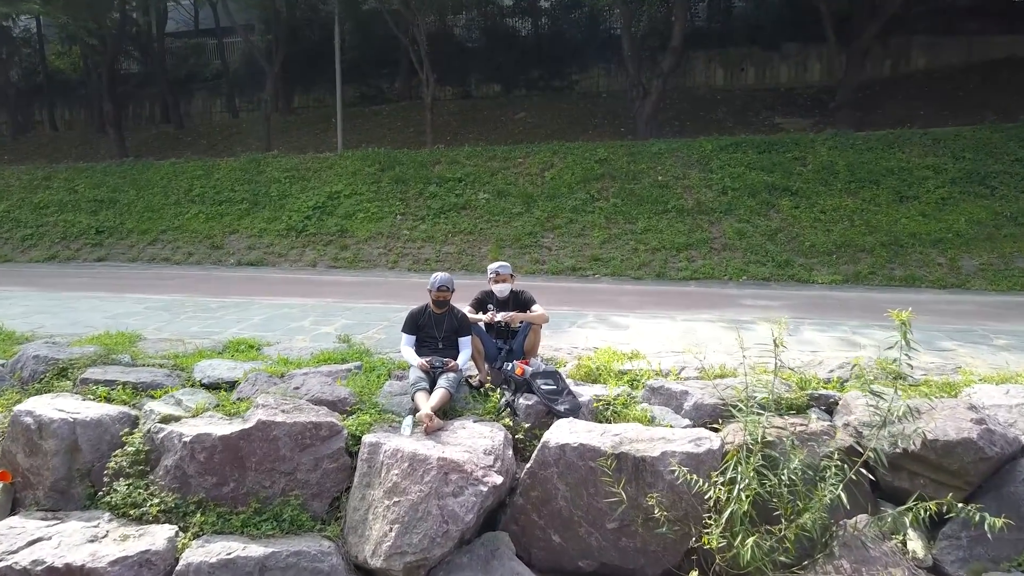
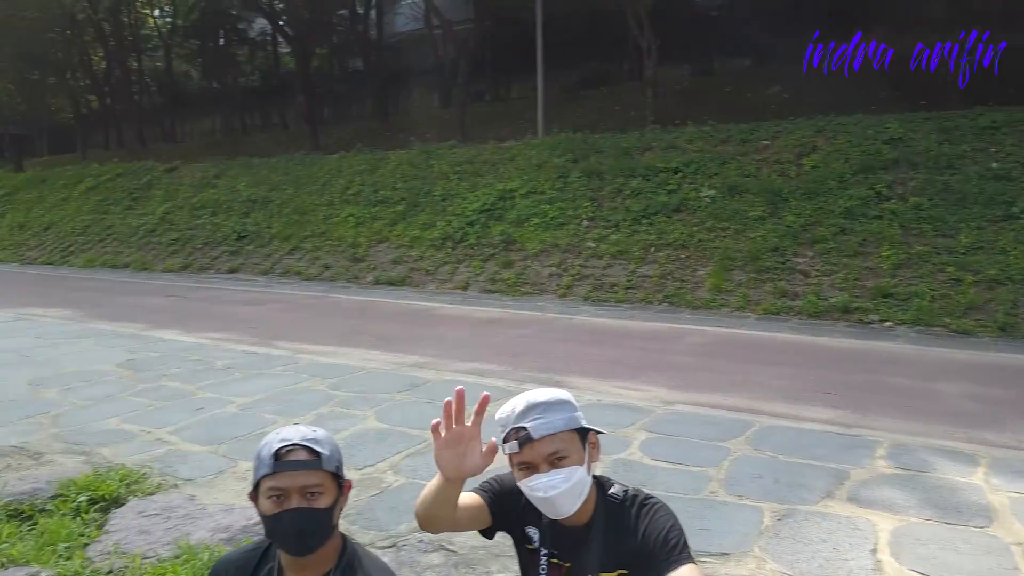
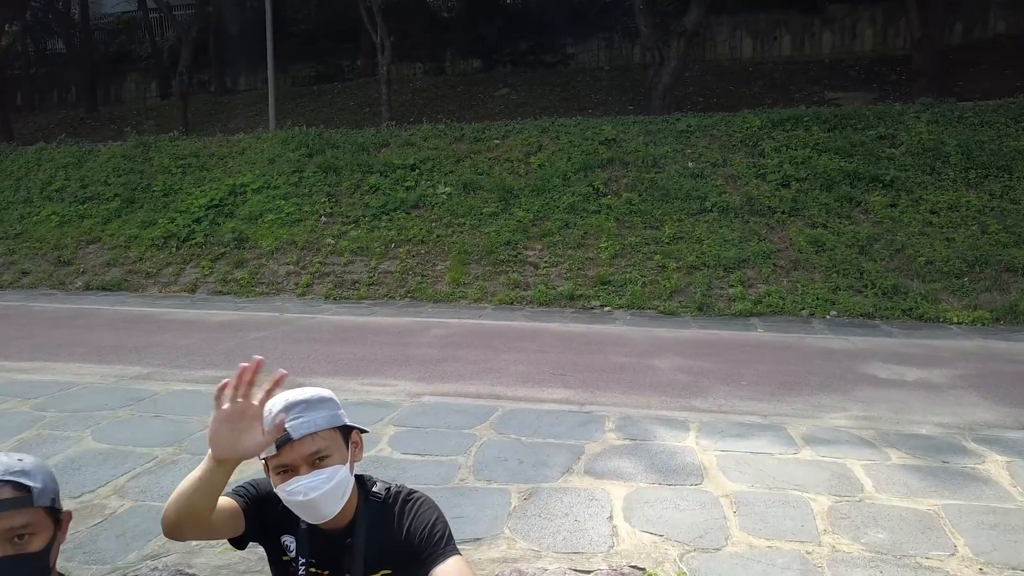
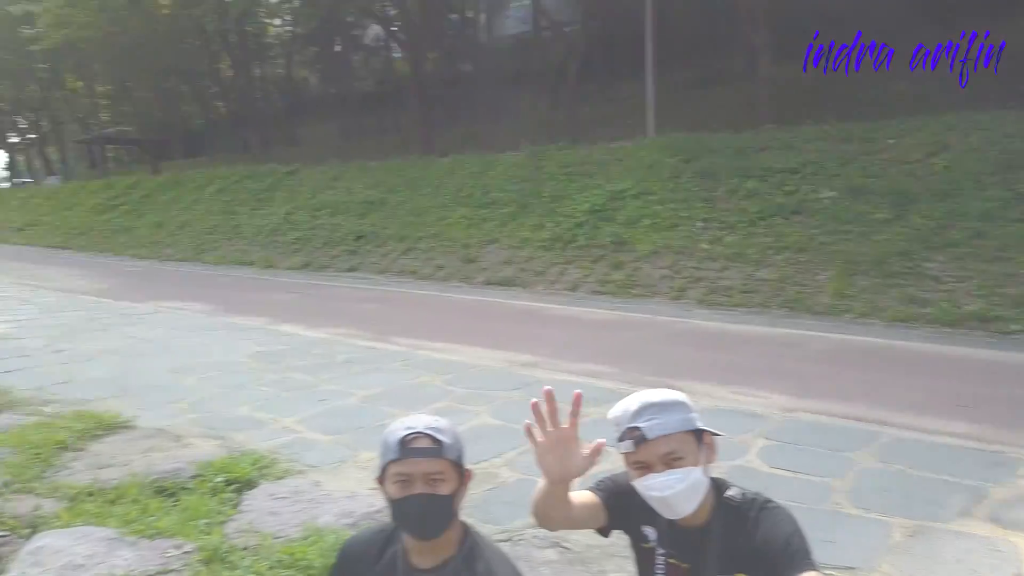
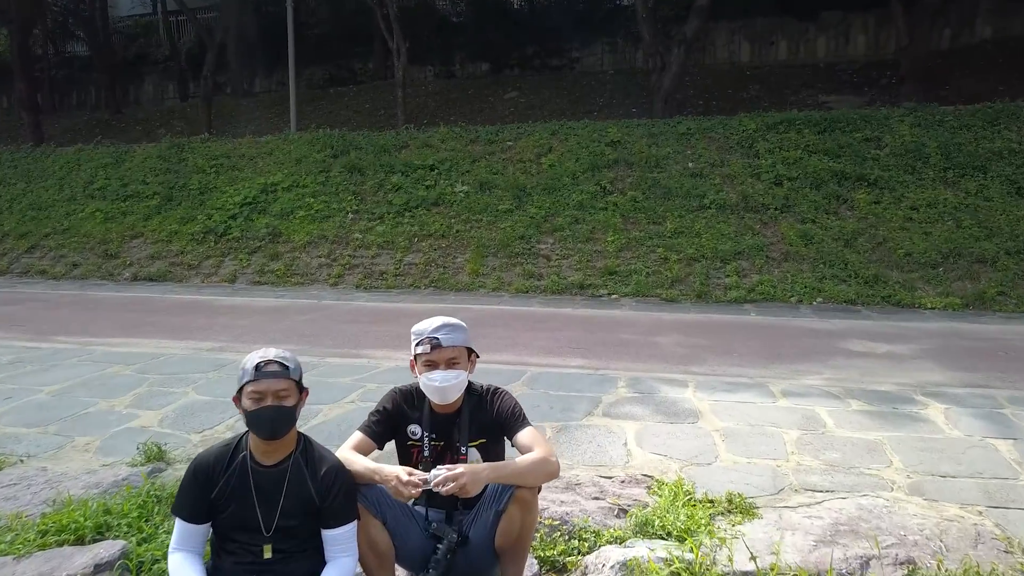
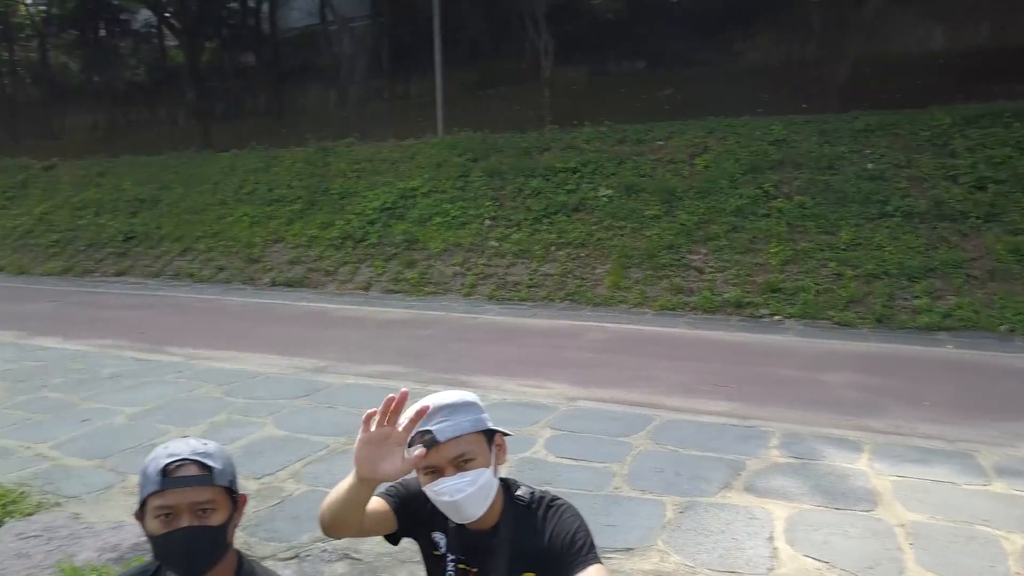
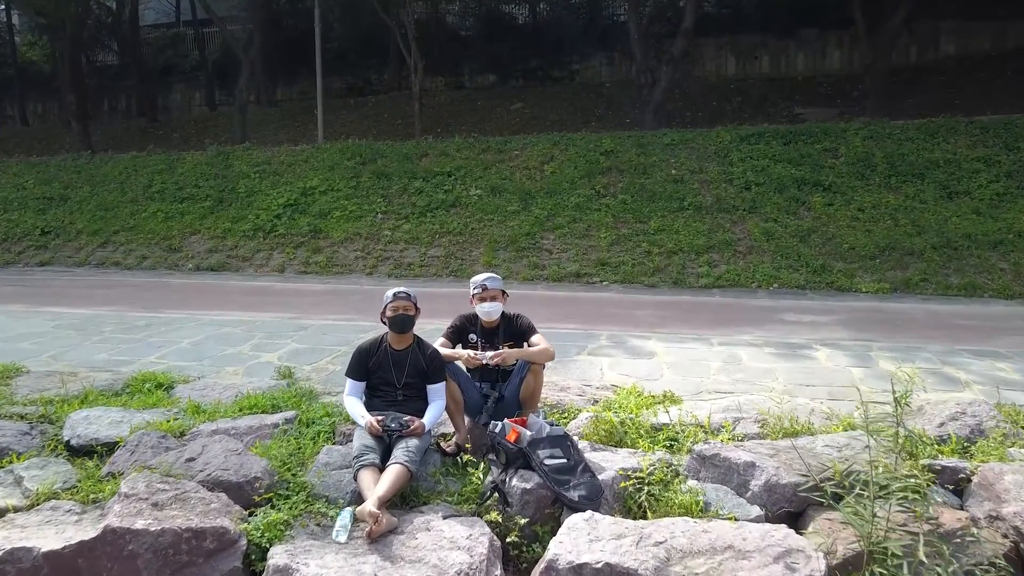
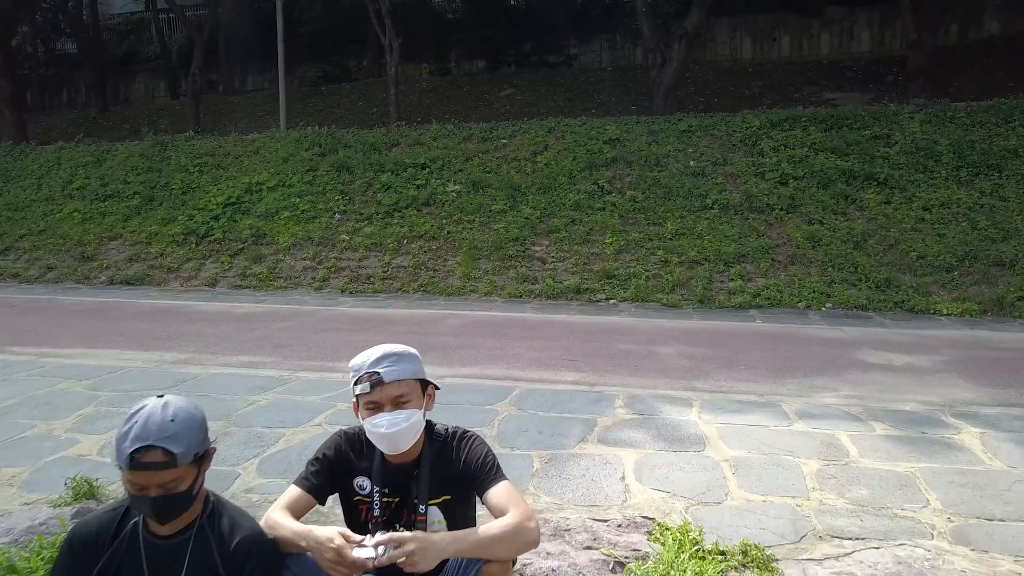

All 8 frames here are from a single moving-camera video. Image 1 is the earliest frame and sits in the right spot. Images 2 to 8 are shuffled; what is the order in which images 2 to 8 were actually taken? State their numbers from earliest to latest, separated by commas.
7, 5, 8, 3, 6, 2, 4
